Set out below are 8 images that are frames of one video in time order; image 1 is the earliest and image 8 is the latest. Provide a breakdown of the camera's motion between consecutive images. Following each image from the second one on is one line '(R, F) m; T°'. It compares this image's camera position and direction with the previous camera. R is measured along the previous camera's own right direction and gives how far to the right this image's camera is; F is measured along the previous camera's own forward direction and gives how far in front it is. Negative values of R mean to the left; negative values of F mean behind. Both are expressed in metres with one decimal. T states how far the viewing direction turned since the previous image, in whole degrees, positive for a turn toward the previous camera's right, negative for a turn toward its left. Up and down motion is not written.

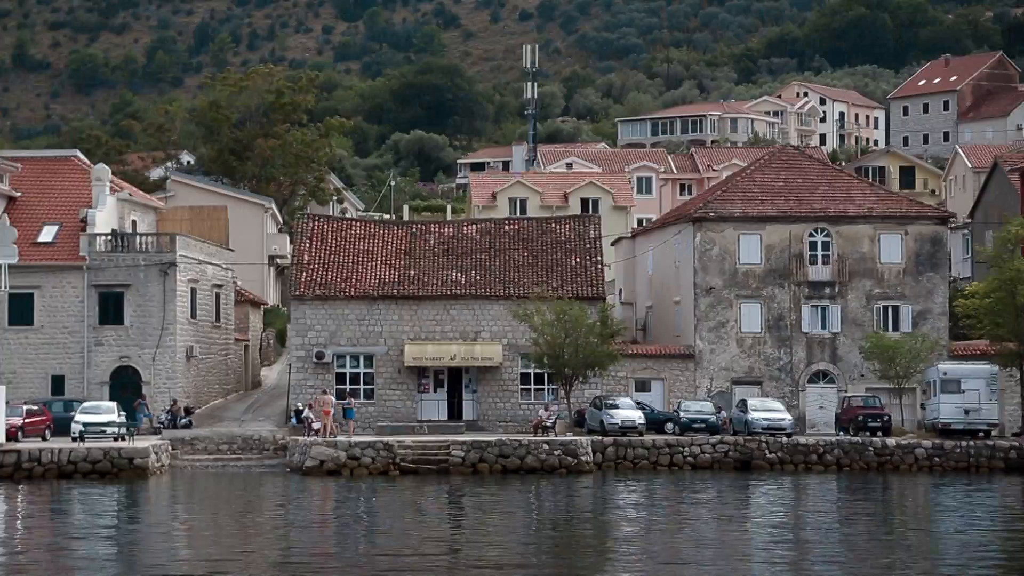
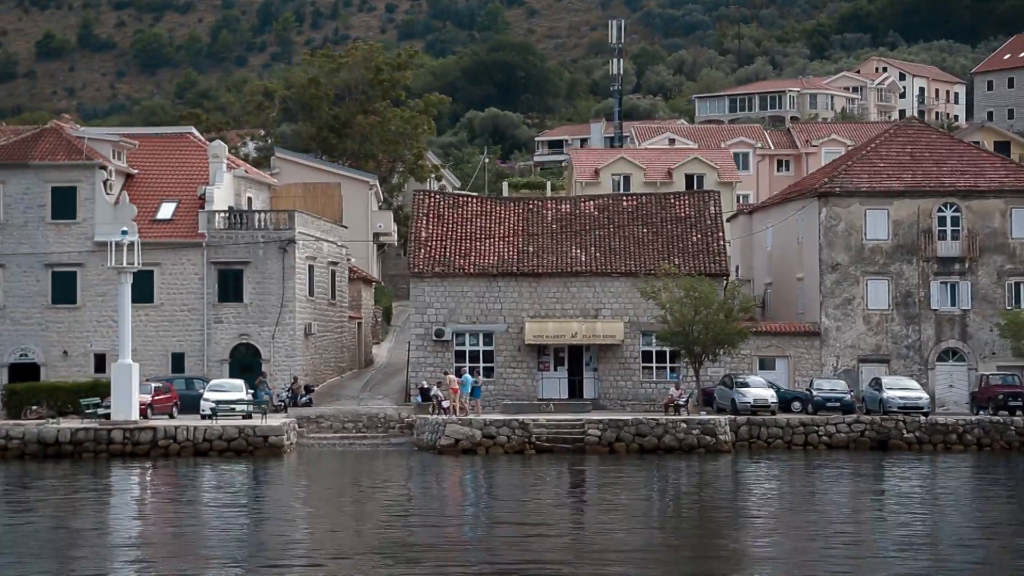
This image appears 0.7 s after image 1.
(-2.3, +0.6) m; -2°
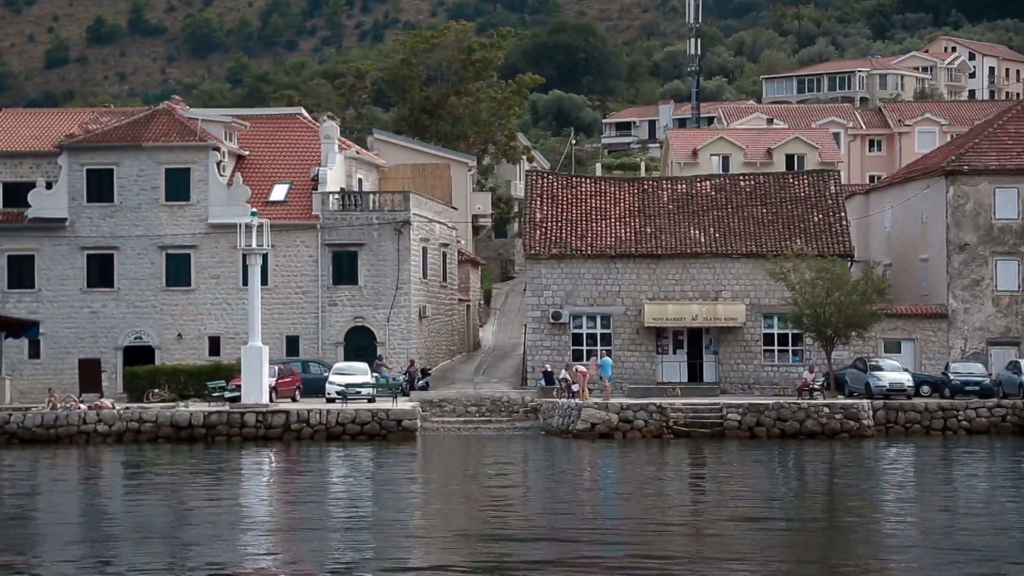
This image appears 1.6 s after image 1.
(-2.7, +0.7) m; -2°
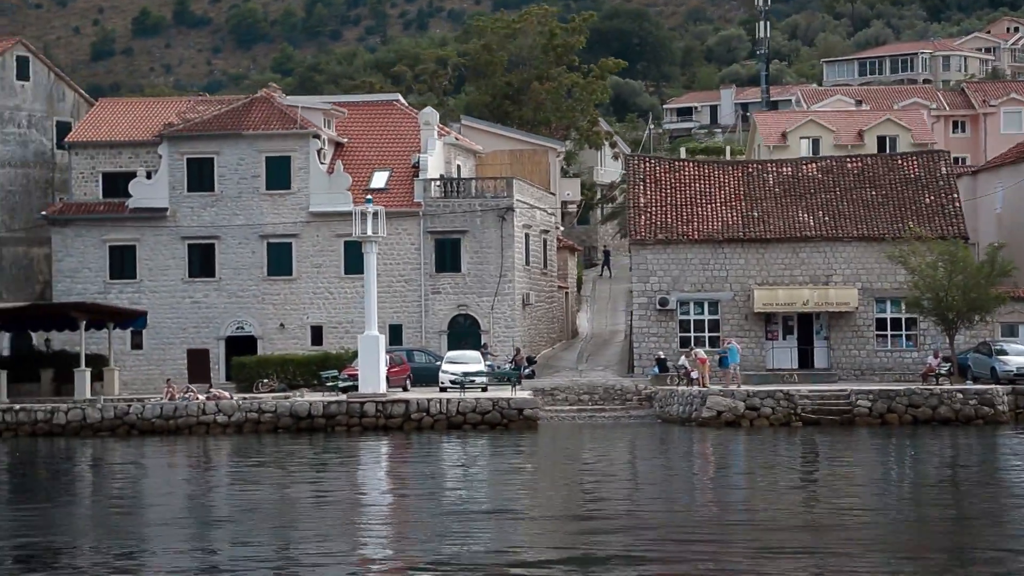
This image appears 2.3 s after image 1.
(-2.3, +0.7) m; -2°
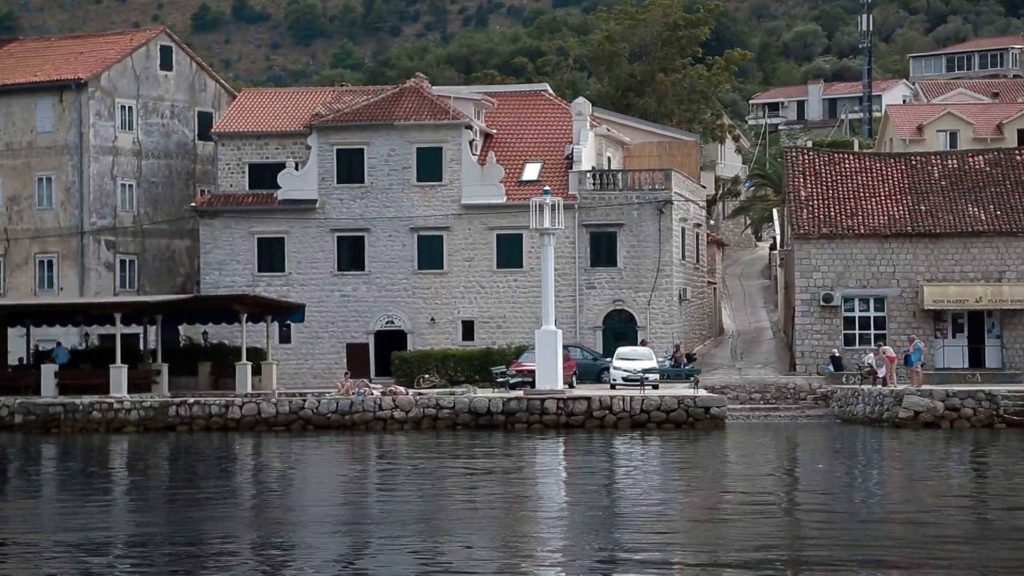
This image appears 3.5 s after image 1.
(-3.8, +1.2) m; -2°
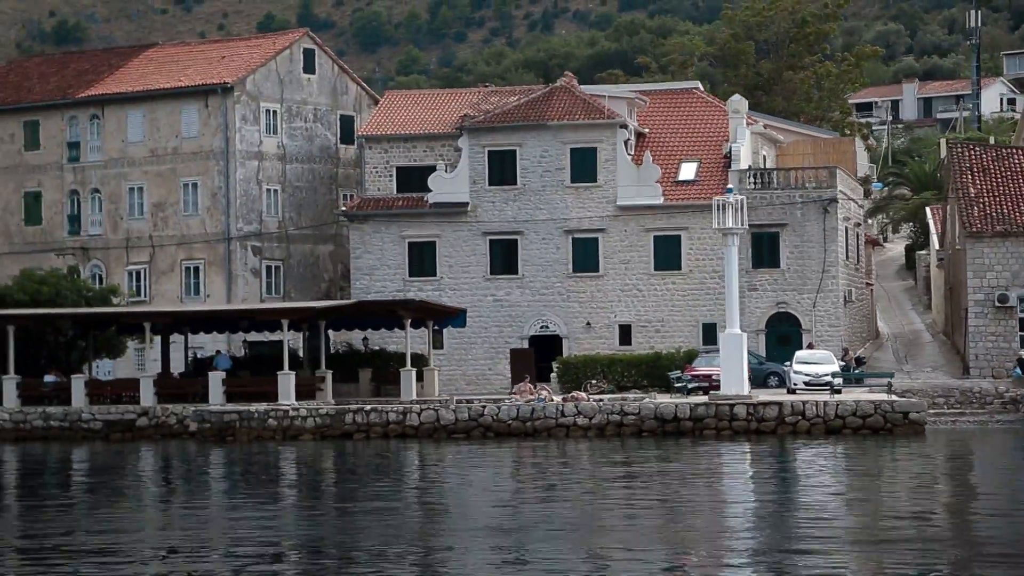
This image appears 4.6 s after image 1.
(-3.5, +1.1) m; -2°
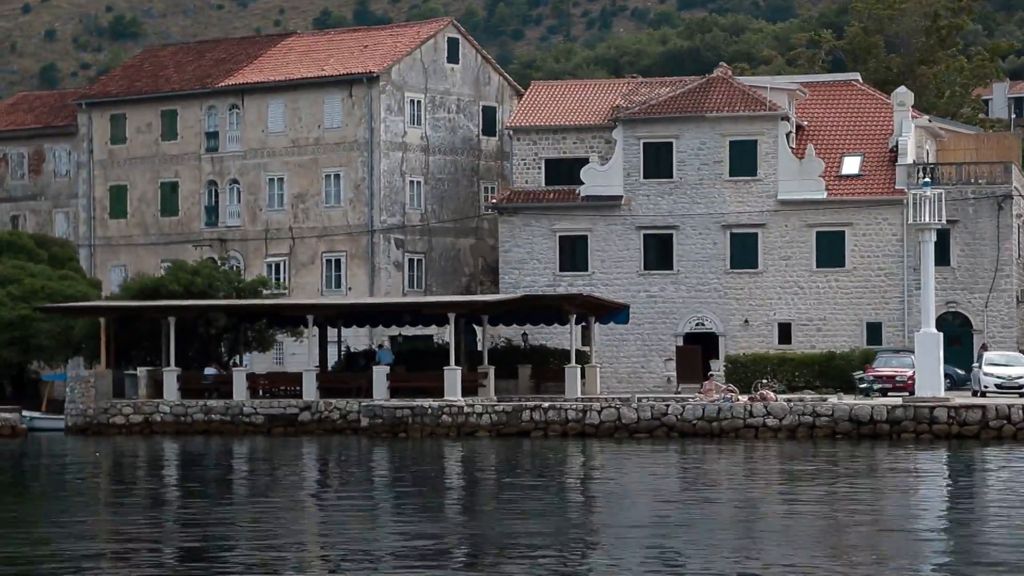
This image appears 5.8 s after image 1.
(-3.8, +1.3) m; -2°
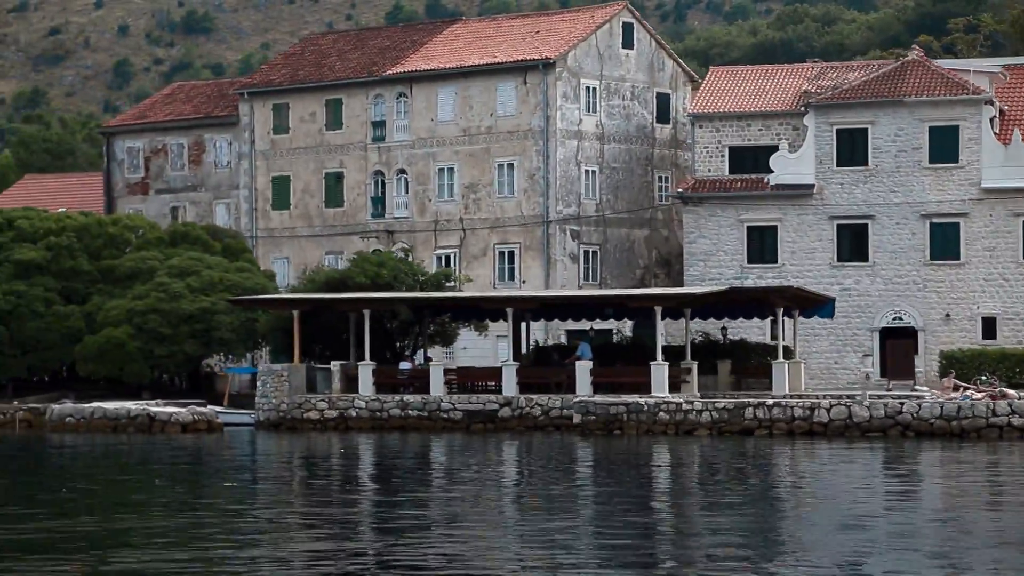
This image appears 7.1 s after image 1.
(-4.2, +1.6) m; -2°
